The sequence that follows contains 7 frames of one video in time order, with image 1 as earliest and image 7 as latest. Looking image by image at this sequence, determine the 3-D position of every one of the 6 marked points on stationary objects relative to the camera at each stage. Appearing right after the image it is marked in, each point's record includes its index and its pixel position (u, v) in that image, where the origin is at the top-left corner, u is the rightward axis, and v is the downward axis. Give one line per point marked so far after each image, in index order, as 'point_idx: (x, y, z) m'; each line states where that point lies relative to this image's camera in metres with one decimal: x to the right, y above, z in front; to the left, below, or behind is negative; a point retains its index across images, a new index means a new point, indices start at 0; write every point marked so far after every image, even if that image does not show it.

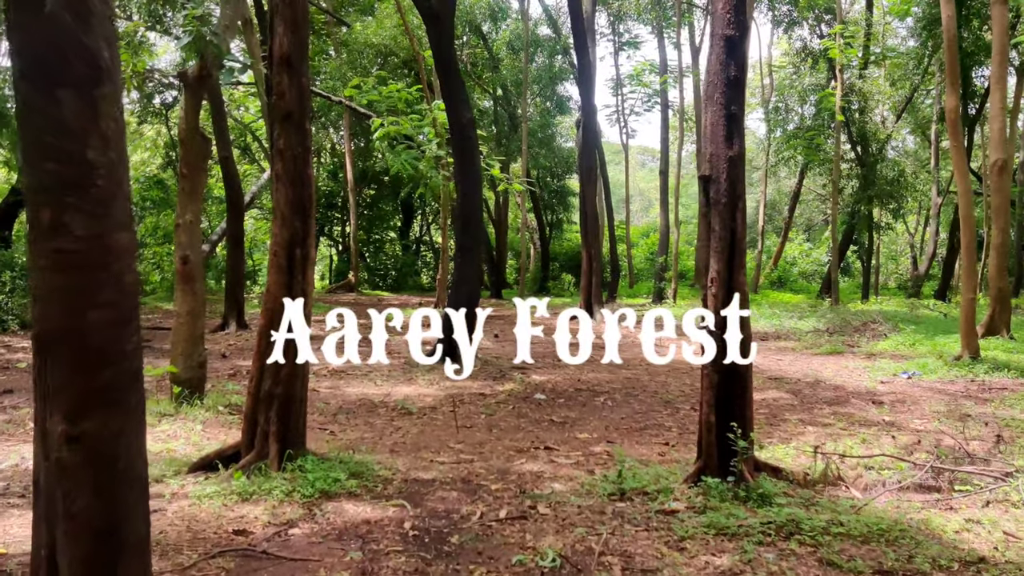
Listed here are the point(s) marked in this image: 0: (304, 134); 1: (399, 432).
0: (-1.3, +1.0, +4.3) m
1: (-0.9, -1.2, +5.6) m
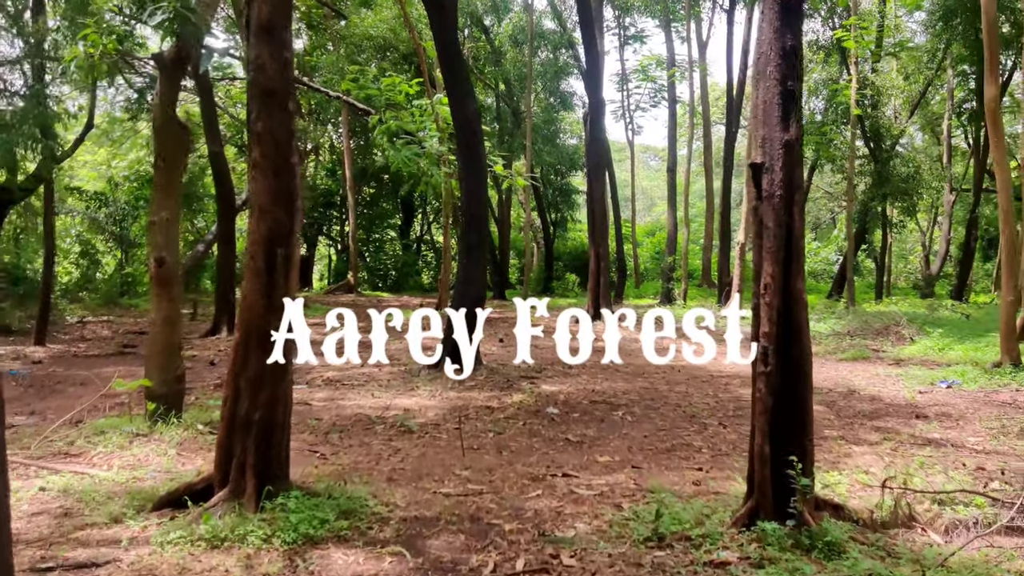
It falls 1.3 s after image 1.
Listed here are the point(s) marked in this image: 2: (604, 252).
0: (-1.2, +0.9, +3.7) m
1: (-0.8, -1.2, +5.0) m
2: (+1.9, +0.7, +14.1) m
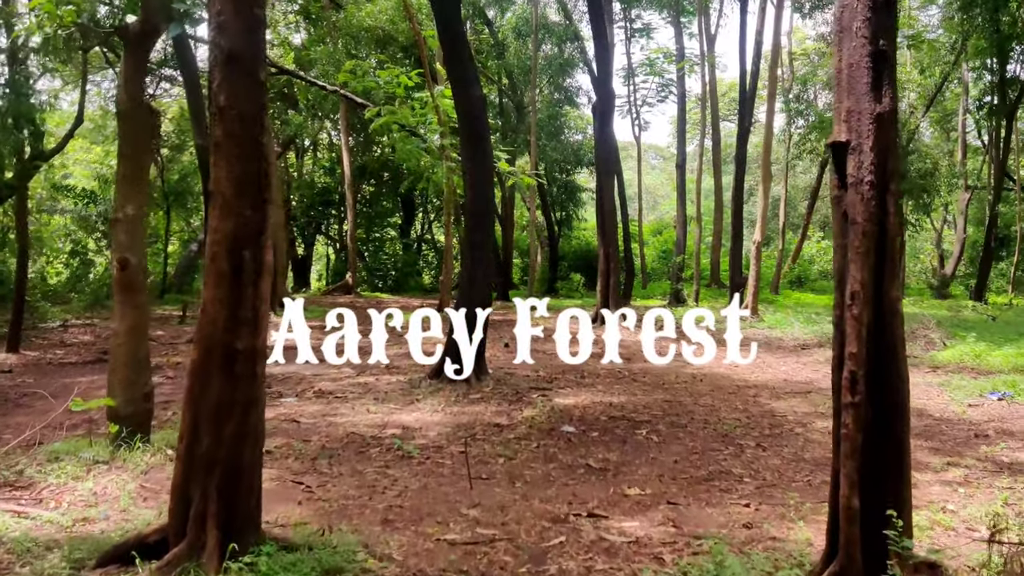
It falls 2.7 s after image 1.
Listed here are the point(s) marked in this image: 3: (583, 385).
0: (-1.1, +0.9, +3.0) m
1: (-0.7, -1.3, +4.3) m
2: (+2.0, +0.7, +13.4) m
3: (+0.8, -1.1, +7.7) m
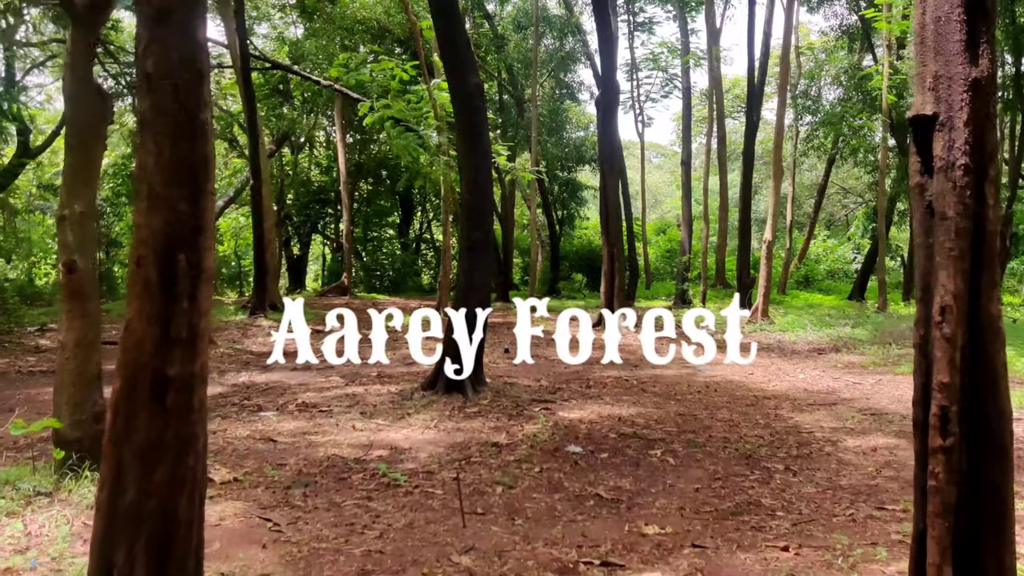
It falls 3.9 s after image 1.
0: (-1.1, +0.9, +2.5) m
1: (-0.8, -1.3, +3.7) m
2: (+2.0, +0.7, +12.9) m
3: (+0.8, -1.1, +7.1) m
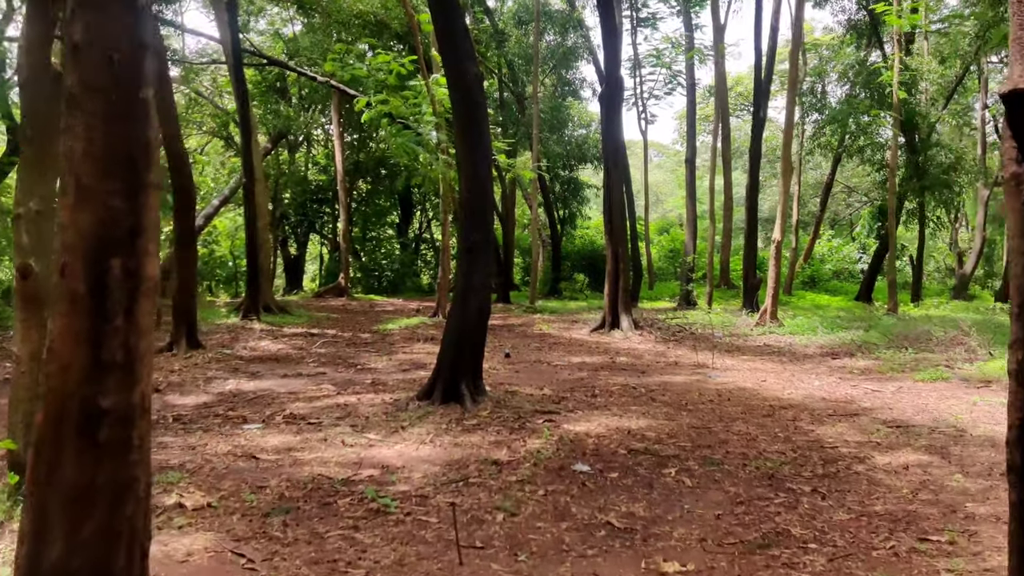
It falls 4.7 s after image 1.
0: (-1.1, +0.8, +2.0) m
1: (-0.7, -1.3, +3.3) m
2: (+2.0, +0.7, +12.5) m
3: (+0.8, -1.1, +6.7) m
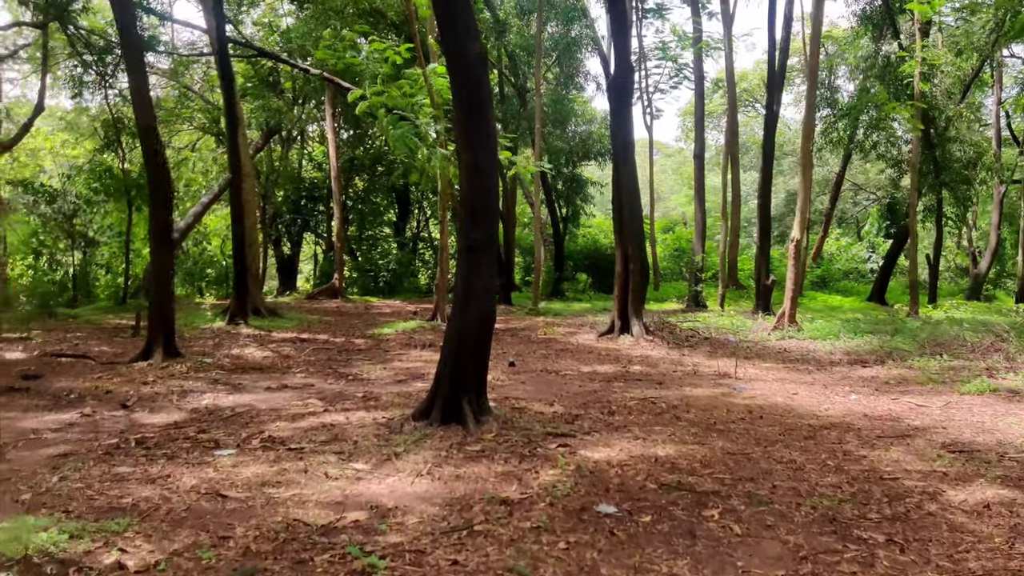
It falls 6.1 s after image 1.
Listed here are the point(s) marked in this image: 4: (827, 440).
0: (-1.0, +0.8, +1.3) m
1: (-0.7, -1.4, +2.6) m
2: (+2.1, +0.6, +11.7) m
3: (+0.9, -1.2, +5.9) m
4: (+2.6, -1.3, +5.7) m
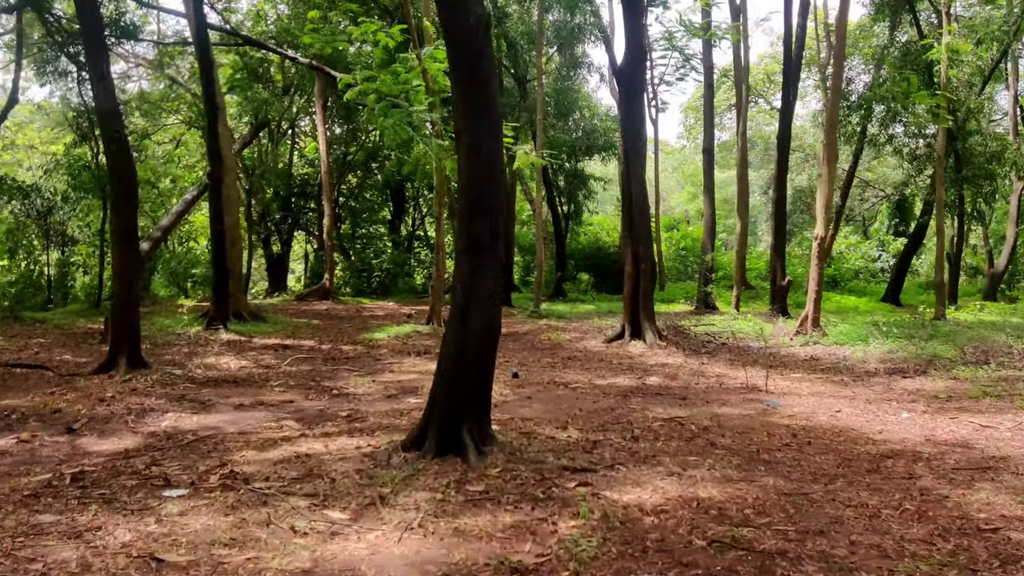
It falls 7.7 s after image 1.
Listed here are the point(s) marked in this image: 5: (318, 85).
0: (-1.0, +0.7, +0.4) m
1: (-0.6, -1.4, +1.7) m
2: (+2.1, +0.6, +10.8) m
3: (+0.9, -1.2, +5.0) m
4: (+2.7, -1.3, +4.8) m
5: (-4.8, +5.0, +17.1) m
